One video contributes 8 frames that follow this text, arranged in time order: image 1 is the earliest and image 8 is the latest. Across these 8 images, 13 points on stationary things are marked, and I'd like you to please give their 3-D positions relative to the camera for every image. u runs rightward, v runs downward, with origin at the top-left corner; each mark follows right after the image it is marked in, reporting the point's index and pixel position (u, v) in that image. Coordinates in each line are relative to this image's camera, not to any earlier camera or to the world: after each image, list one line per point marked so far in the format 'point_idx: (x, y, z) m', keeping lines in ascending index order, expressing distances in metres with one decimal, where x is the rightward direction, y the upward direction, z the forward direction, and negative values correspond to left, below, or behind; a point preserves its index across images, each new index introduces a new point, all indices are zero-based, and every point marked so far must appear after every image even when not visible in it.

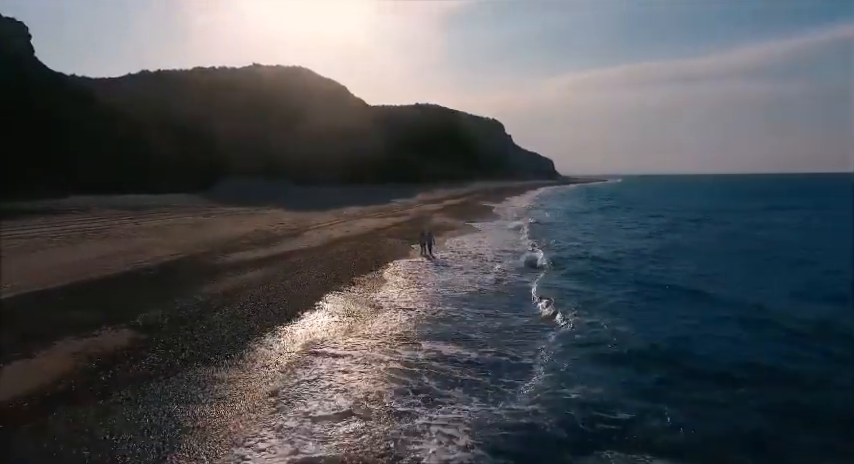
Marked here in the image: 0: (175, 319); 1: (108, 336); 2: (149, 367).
0: (-4.6, -1.6, +9.4) m
1: (-5.1, -1.7, +8.4) m
2: (-3.8, -1.9, +7.3) m
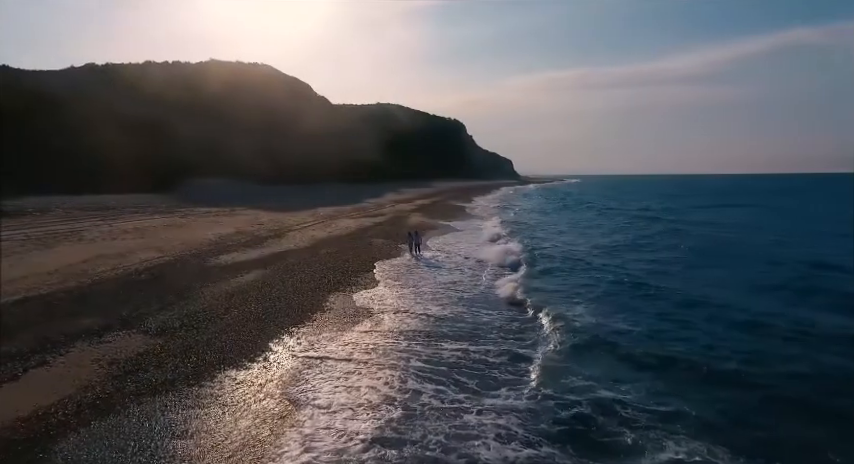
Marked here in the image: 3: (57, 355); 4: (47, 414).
0: (-4.3, -1.6, +9.2) m
1: (-4.7, -1.7, +8.1) m
2: (-3.4, -1.9, +7.2) m
3: (-5.2, -1.7, +7.4) m
4: (-4.2, -2.0, +5.8) m
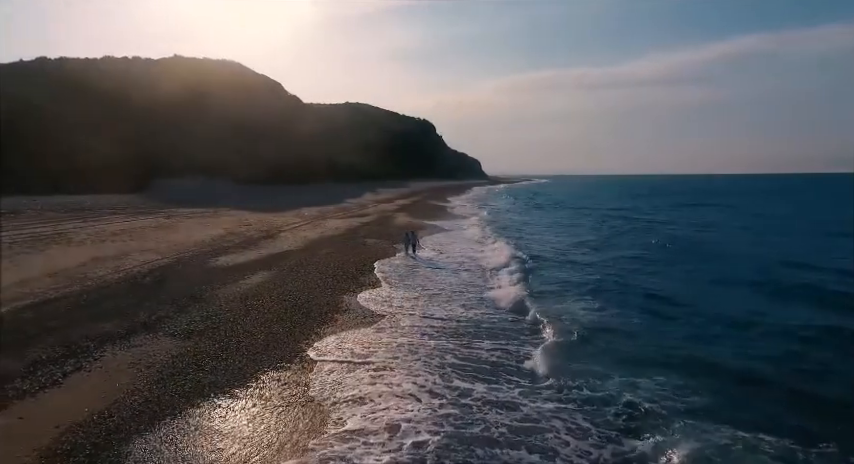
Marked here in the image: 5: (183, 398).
0: (-3.8, -1.6, +9.1) m
1: (-4.2, -1.7, +8.0) m
2: (-2.9, -1.9, +7.1) m
3: (-4.6, -1.7, +7.2) m
4: (-3.5, -2.0, +5.7) m
5: (-2.9, -2.0, +6.3) m
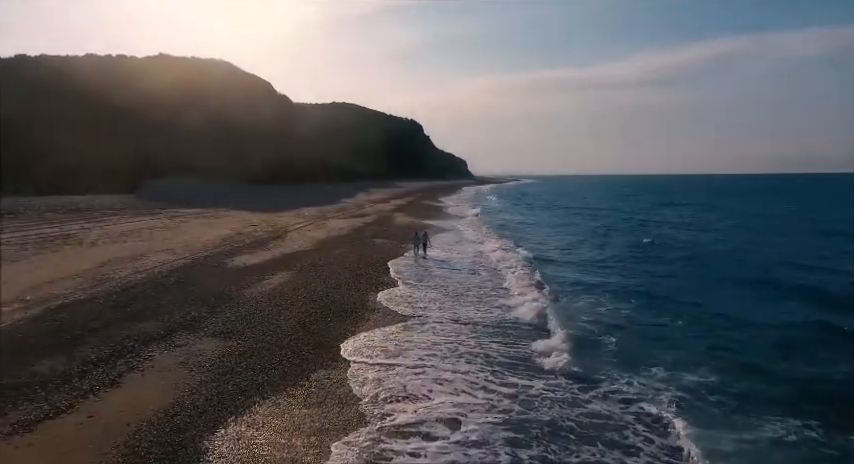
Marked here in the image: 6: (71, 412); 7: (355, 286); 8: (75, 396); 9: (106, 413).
0: (-3.2, -1.7, +9.2) m
1: (-3.6, -1.7, +8.1) m
2: (-2.2, -1.9, +7.2) m
3: (-4.0, -1.8, +7.3) m
4: (-2.8, -2.0, +5.7) m
5: (-2.2, -2.0, +6.3) m
6: (-3.8, -1.9, +5.6) m
7: (-1.8, -1.4, +13.3) m
8: (-4.0, -1.9, +6.0) m
9: (-3.5, -2.0, +5.6) m
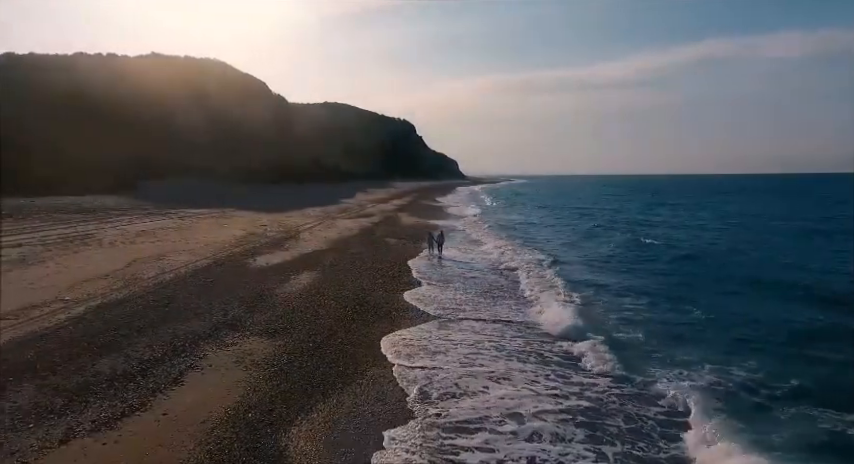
0: (-2.5, -1.7, +9.3) m
1: (-2.8, -1.7, +8.1) m
2: (-1.5, -1.9, +7.3) m
3: (-3.3, -1.8, +7.3) m
4: (-2.1, -2.0, +5.8) m
5: (-1.5, -2.0, +6.4) m
6: (-3.0, -1.9, +5.7) m
7: (-1.2, -1.4, +13.4) m
8: (-3.3, -1.9, +6.0) m
9: (-2.7, -2.0, +5.7) m
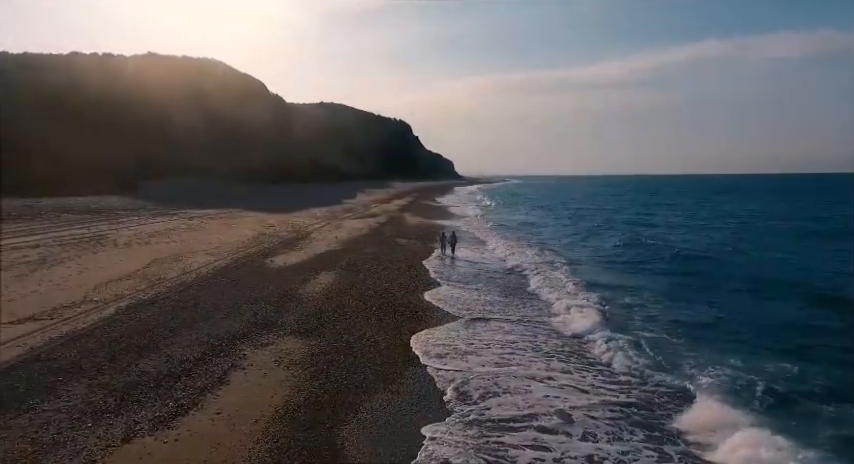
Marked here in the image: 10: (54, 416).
0: (-2.0, -1.7, +9.3) m
1: (-2.3, -1.7, +8.2) m
2: (-0.9, -1.9, +7.4) m
3: (-2.7, -1.8, +7.4) m
4: (-1.5, -2.0, +5.9) m
5: (-1.0, -2.0, +6.5) m
6: (-2.5, -2.0, +5.7) m
7: (-0.7, -1.4, +13.5) m
8: (-2.7, -1.9, +6.1) m
9: (-2.2, -2.0, +5.8) m
10: (-3.8, -1.9, +5.3) m
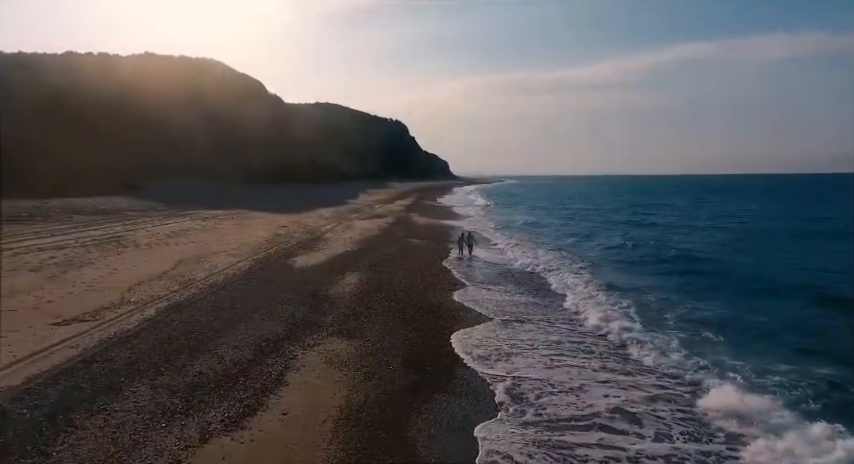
0: (-1.3, -1.7, +9.4) m
1: (-1.6, -1.8, +8.2) m
2: (-0.2, -2.0, +7.4) m
3: (-2.0, -1.8, +7.4) m
4: (-0.8, -2.1, +5.9) m
5: (-0.2, -2.0, +6.5) m
6: (-1.8, -2.0, +5.8) m
7: (0.0, -1.4, +13.6) m
8: (-2.0, -1.9, +6.1) m
9: (-1.5, -2.0, +5.8) m
10: (-3.1, -1.9, +5.4) m
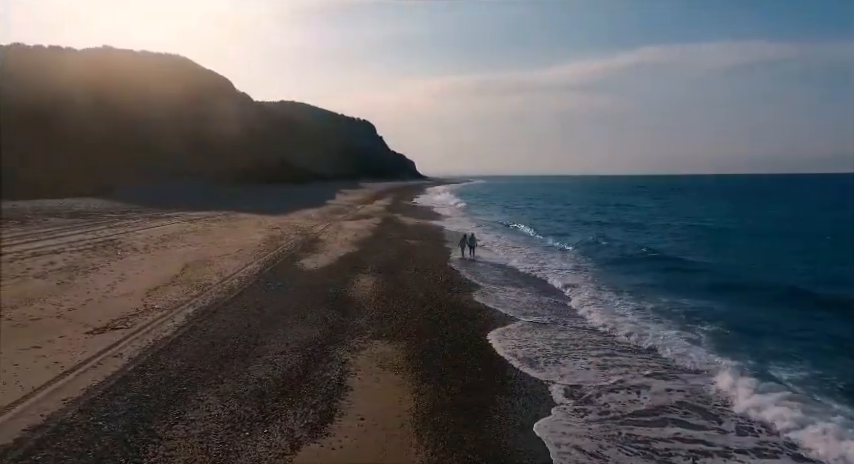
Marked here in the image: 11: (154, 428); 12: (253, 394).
0: (-0.6, -1.7, +9.4) m
1: (-0.9, -1.8, +8.2) m
2: (+0.5, -2.0, +7.5) m
3: (-1.2, -1.8, +7.4) m
4: (0.0, -2.1, +5.9) m
5: (+0.6, -2.1, +6.6) m
6: (-0.9, -2.0, +5.7) m
7: (+0.4, -1.4, +13.6) m
8: (-1.2, -2.0, +6.1) m
9: (-0.6, -2.0, +5.8) m
10: (-2.2, -2.0, +5.2) m
11: (-2.7, -1.9, +5.1) m
12: (-2.0, -1.9, +6.1) m
